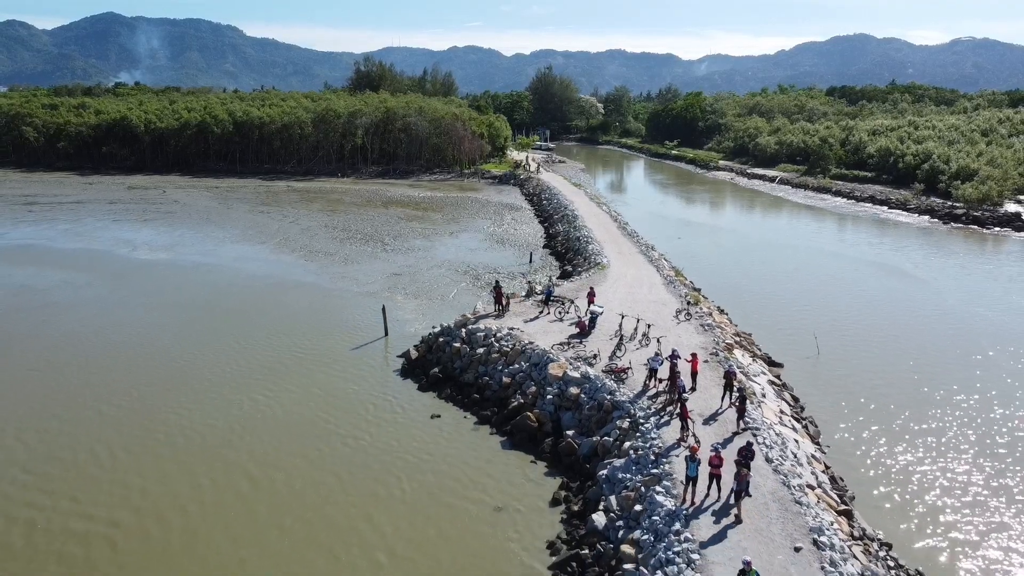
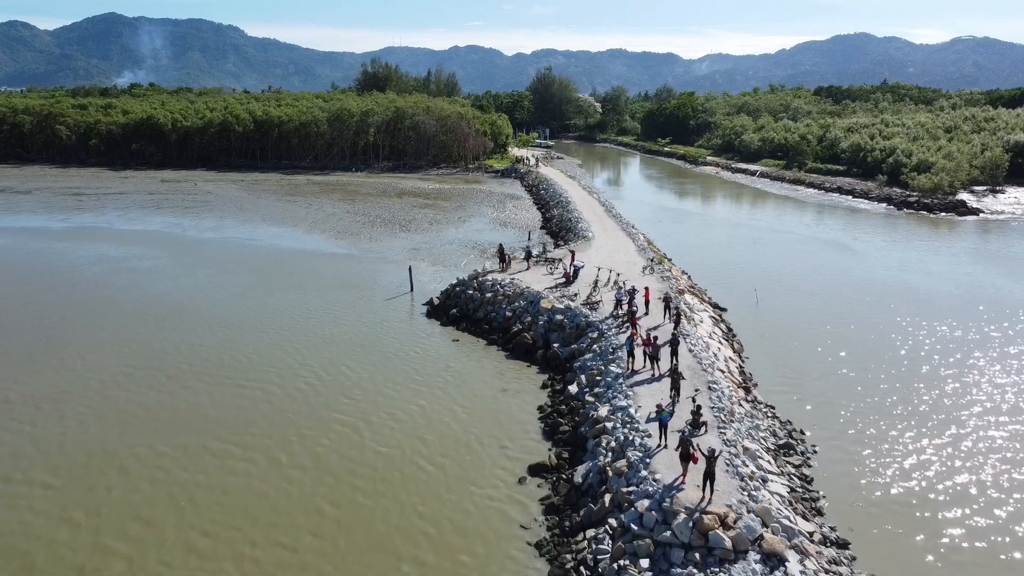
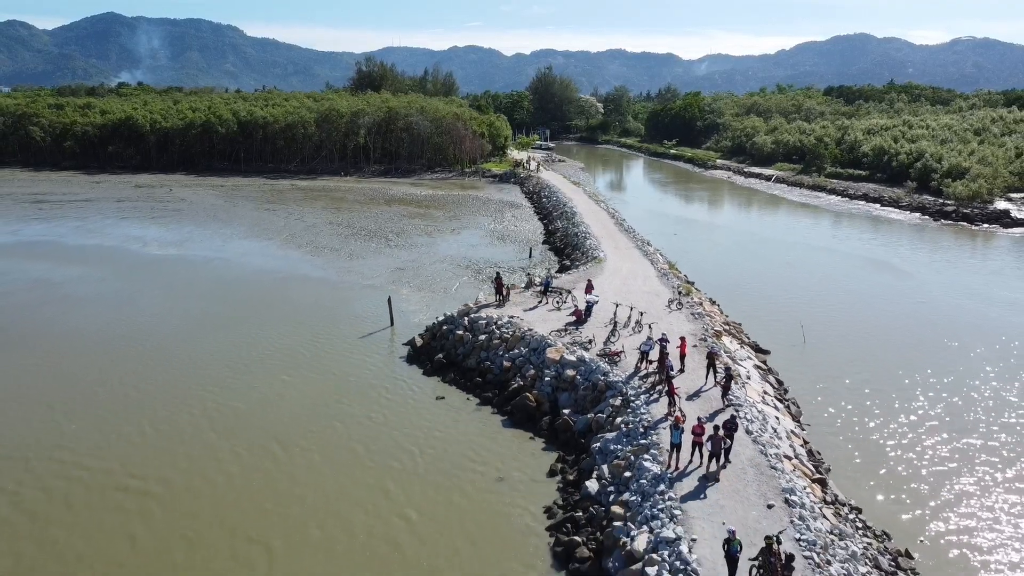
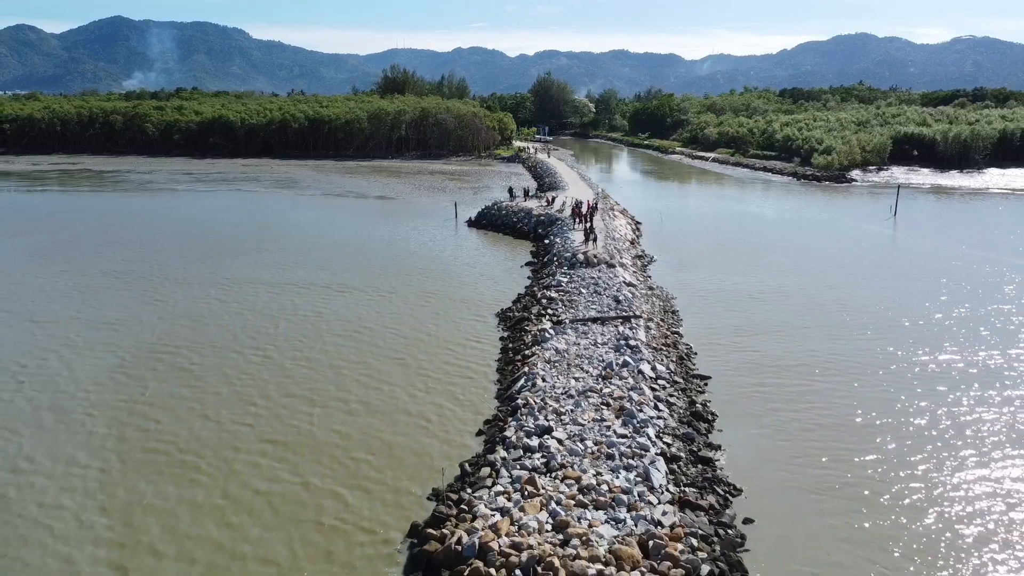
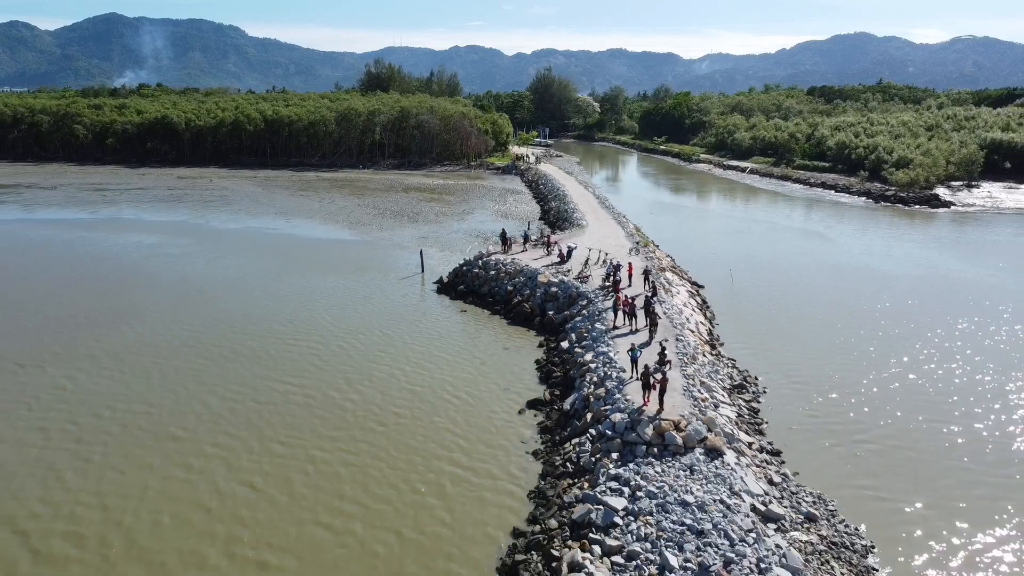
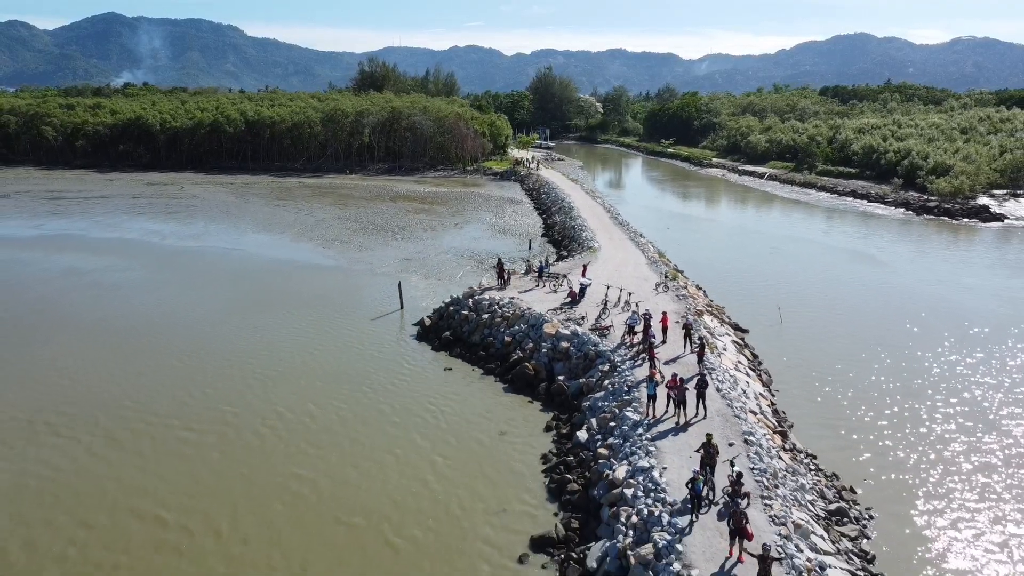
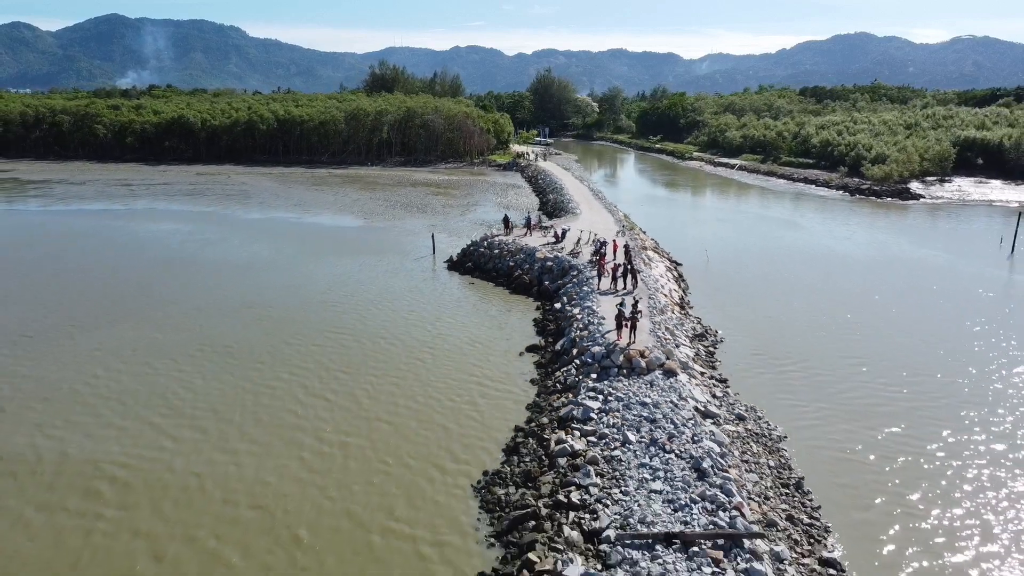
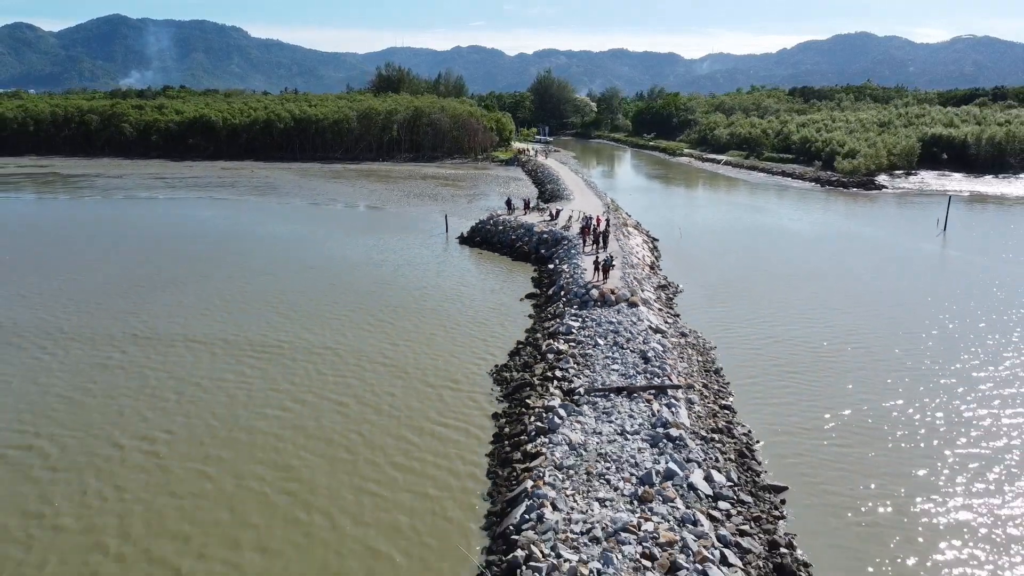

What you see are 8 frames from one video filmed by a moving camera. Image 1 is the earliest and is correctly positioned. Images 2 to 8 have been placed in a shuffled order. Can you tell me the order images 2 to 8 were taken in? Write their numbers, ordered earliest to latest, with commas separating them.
3, 6, 2, 5, 7, 8, 4
